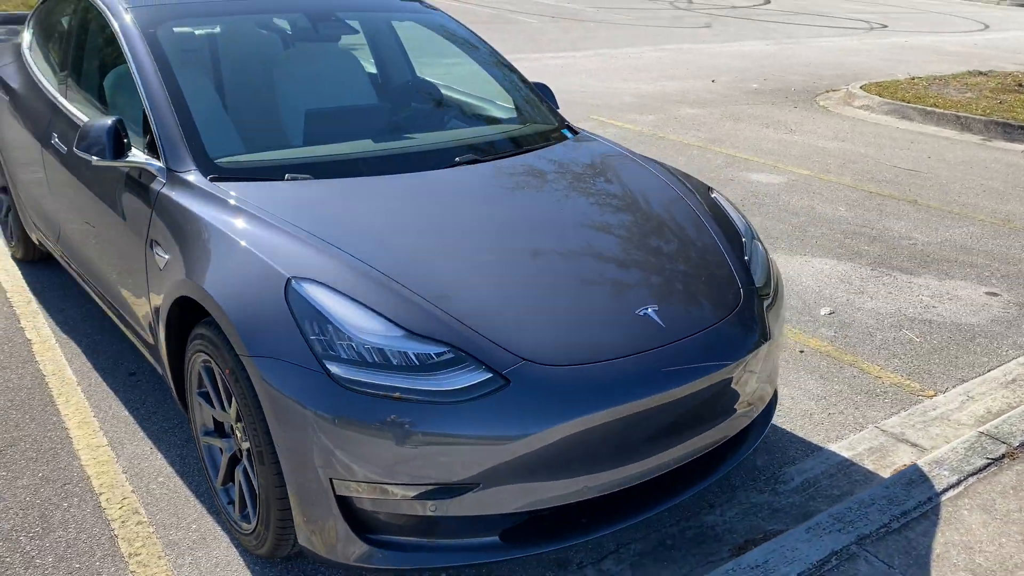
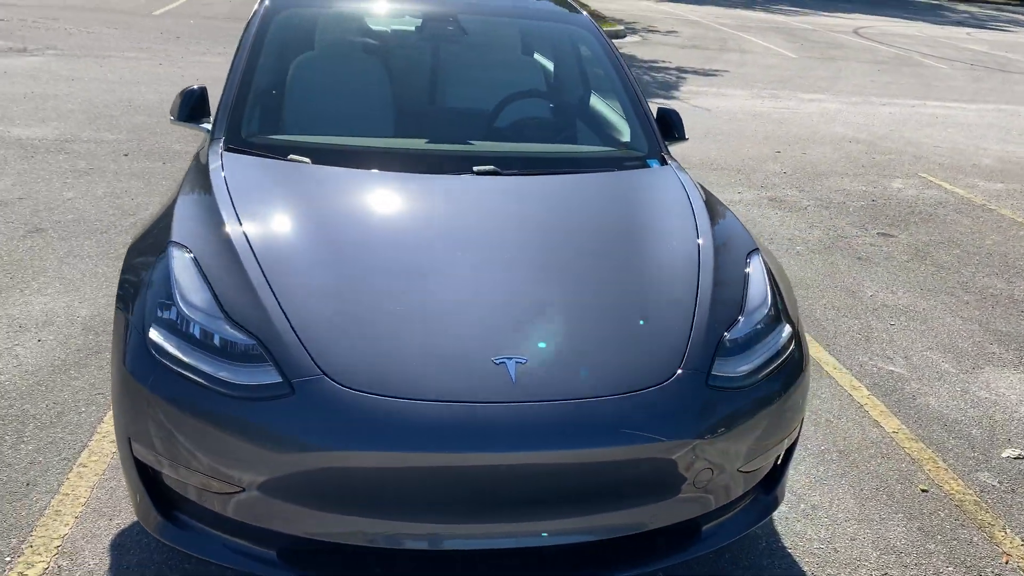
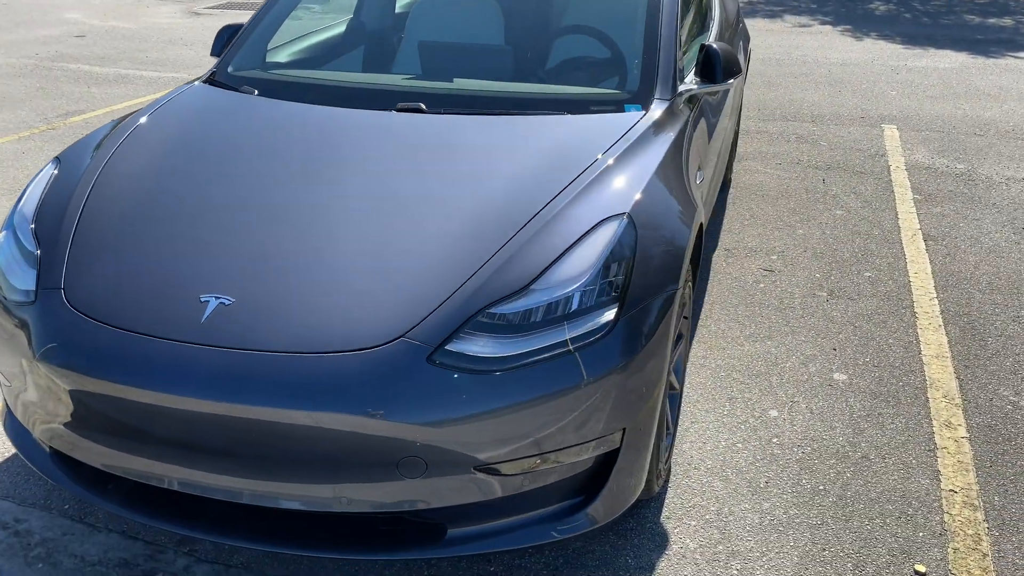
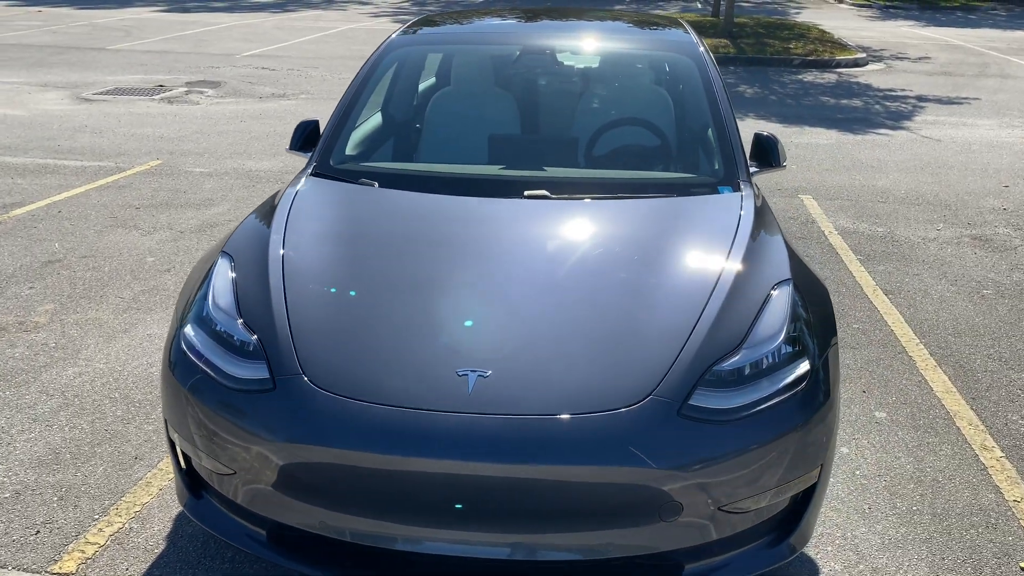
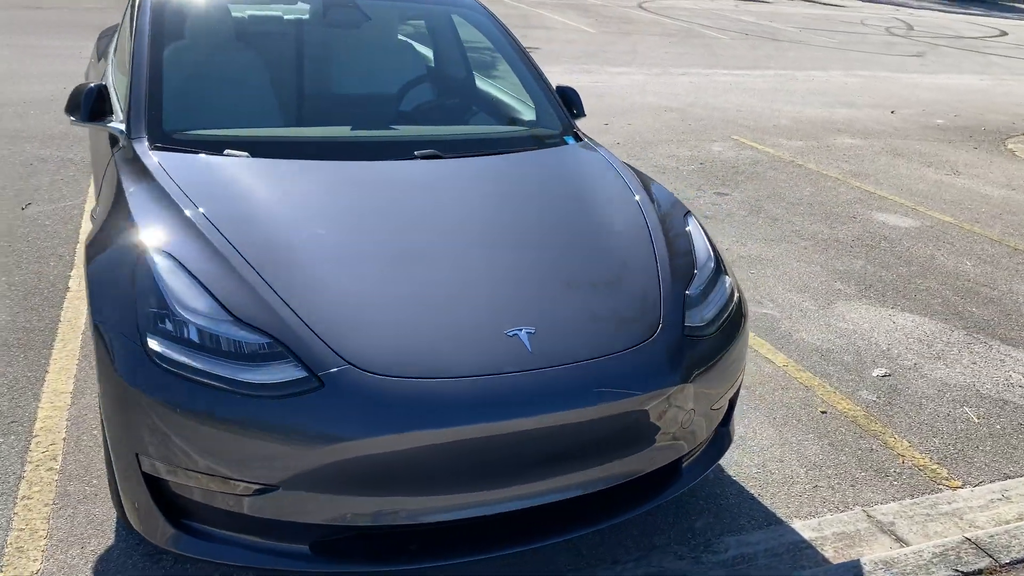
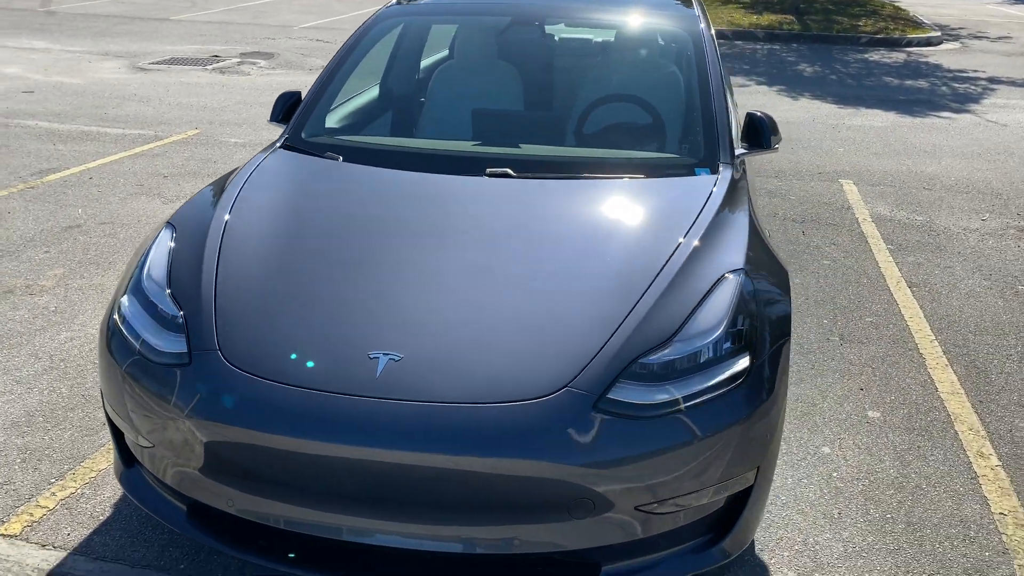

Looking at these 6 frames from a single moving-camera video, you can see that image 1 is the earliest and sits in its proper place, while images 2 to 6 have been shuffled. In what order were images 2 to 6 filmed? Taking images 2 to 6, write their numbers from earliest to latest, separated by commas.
5, 2, 4, 6, 3
